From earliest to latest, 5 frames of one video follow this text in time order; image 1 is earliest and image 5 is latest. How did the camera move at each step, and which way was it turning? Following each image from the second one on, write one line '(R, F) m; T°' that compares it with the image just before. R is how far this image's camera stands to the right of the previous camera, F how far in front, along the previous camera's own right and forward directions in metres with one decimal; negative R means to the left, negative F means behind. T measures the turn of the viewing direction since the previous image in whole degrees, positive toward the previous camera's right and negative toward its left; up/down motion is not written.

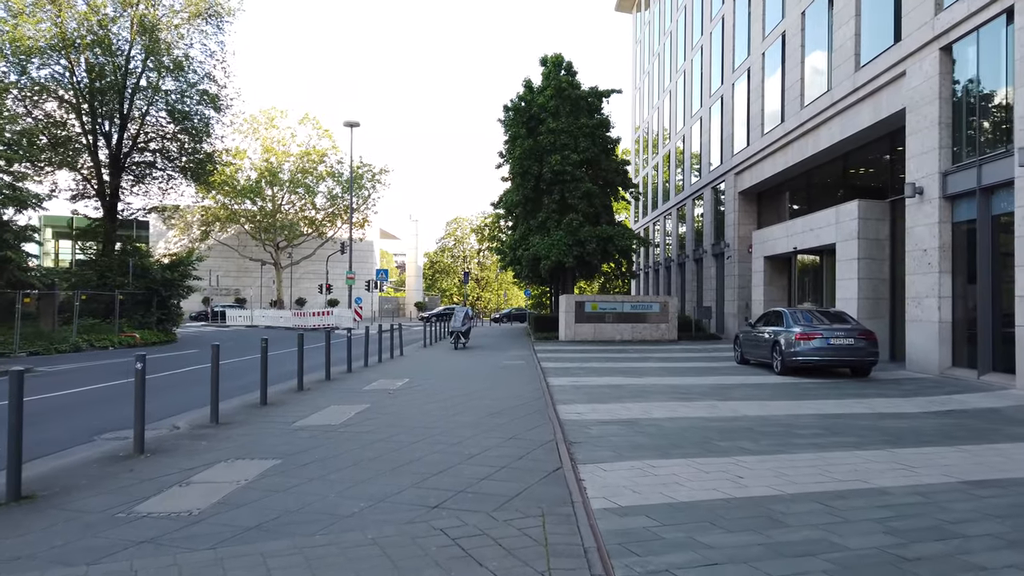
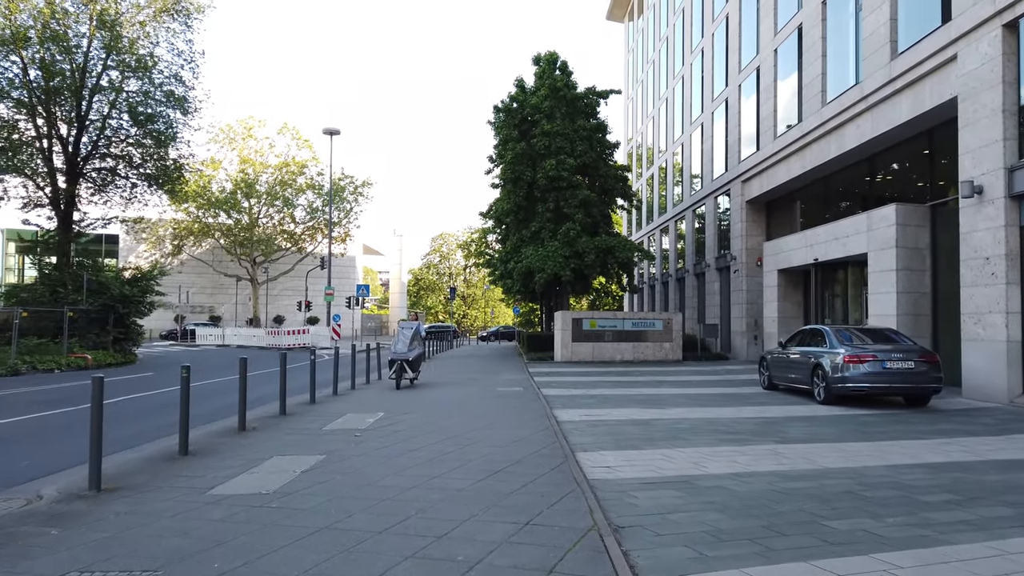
(-0.2, +2.3) m; +1°
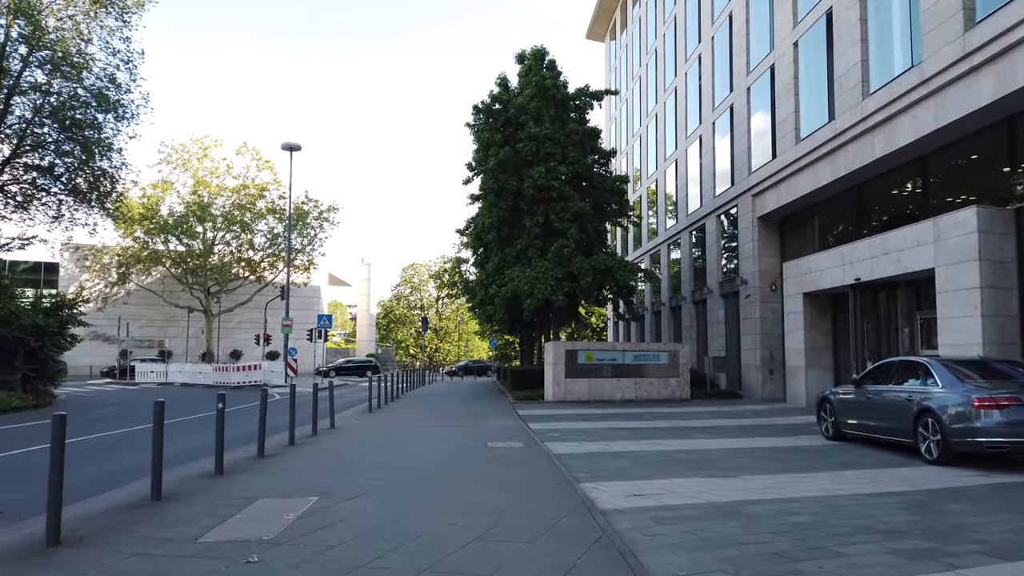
(-0.3, +3.6) m; +2°
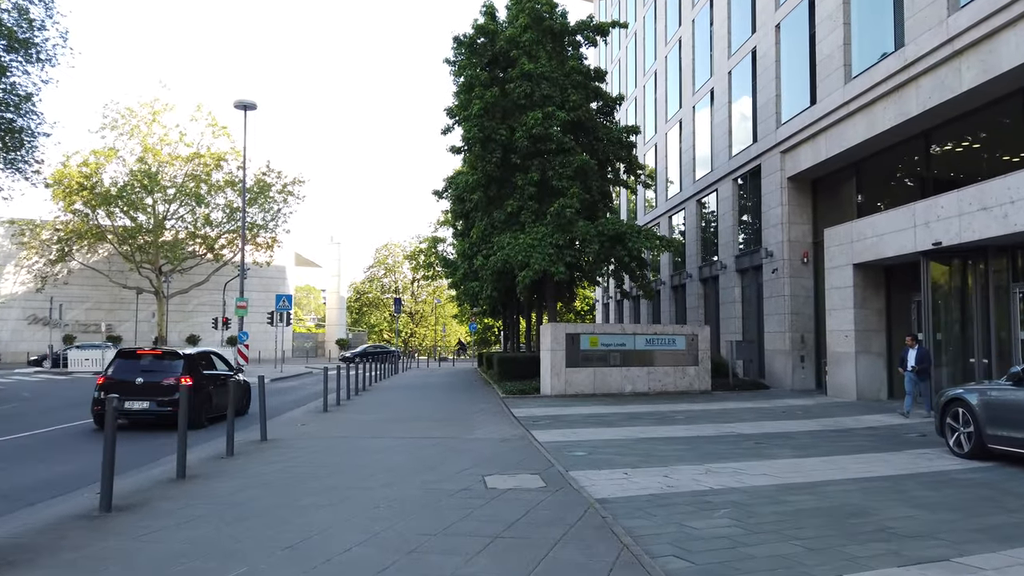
(-0.3, +3.8) m; +2°
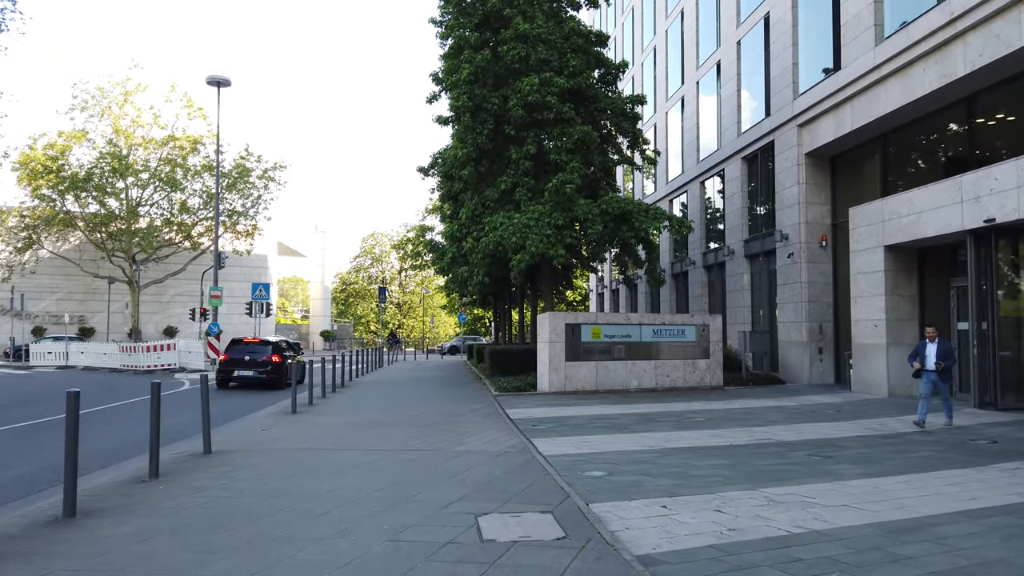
(-0.1, +1.8) m; +1°
